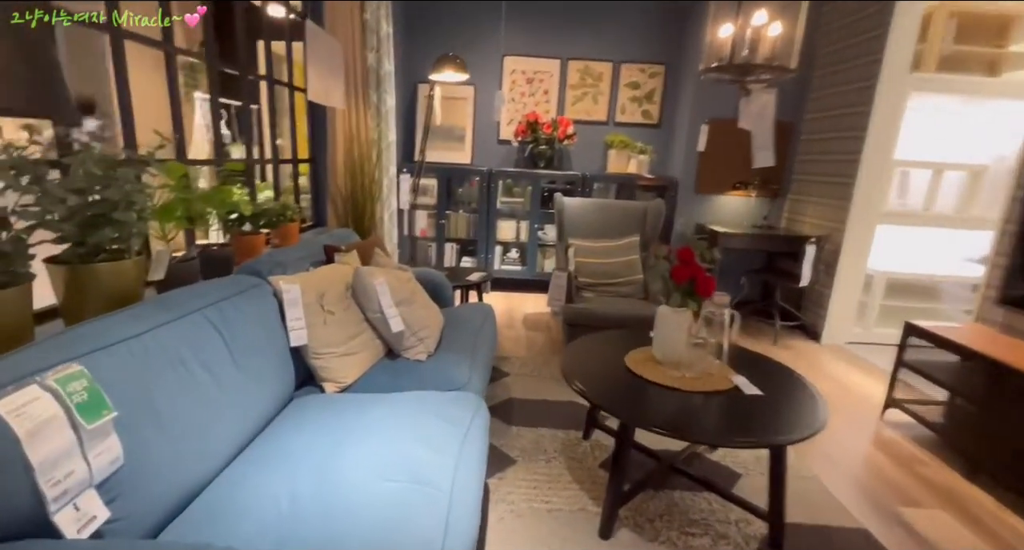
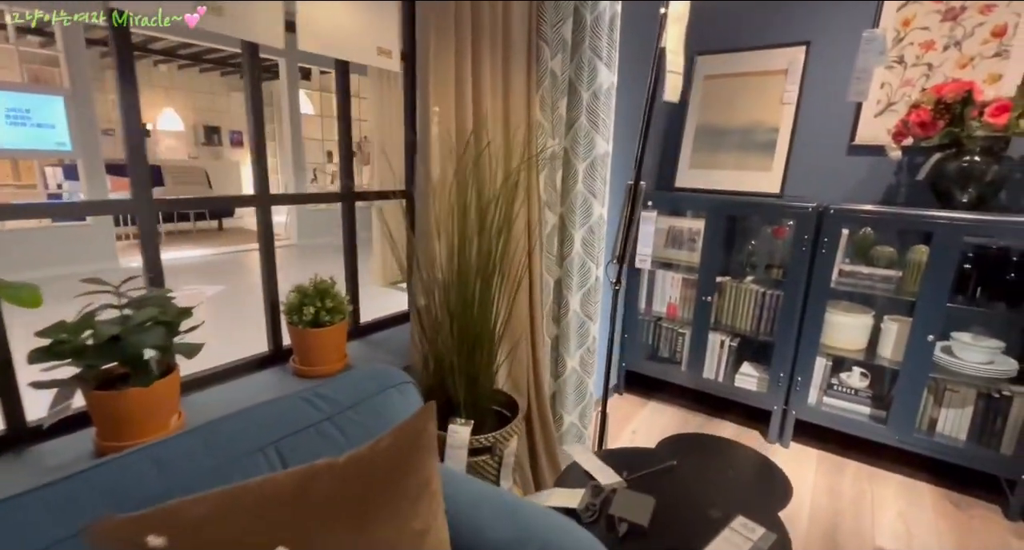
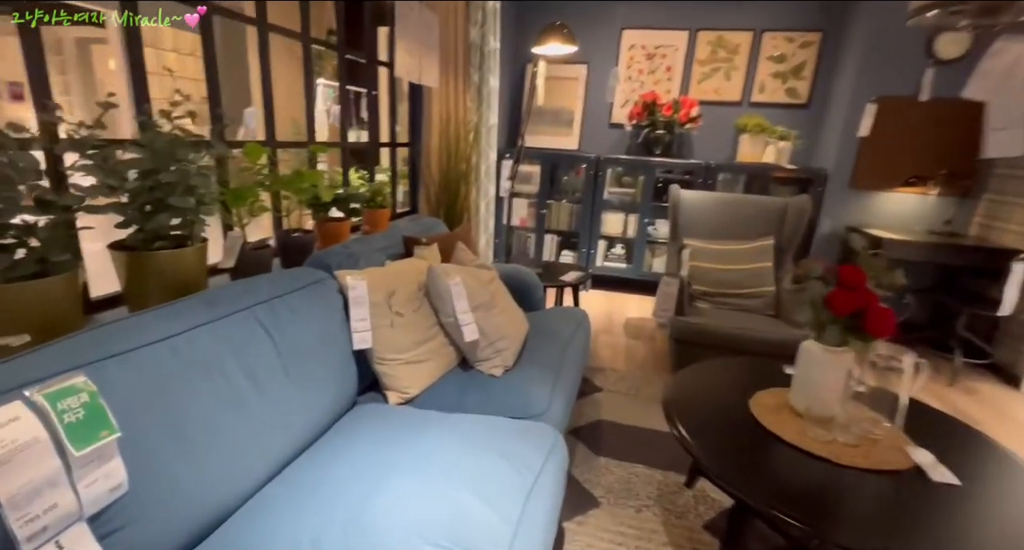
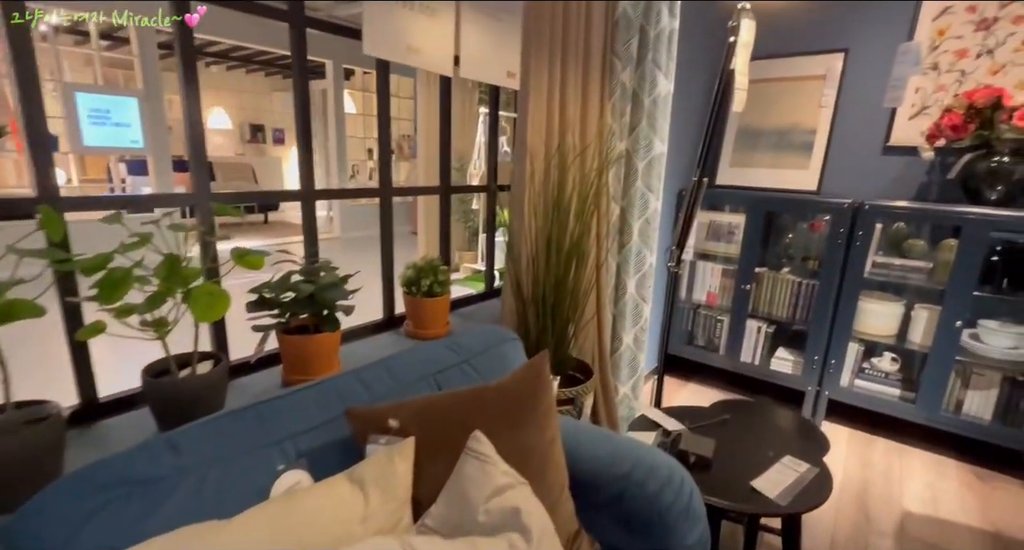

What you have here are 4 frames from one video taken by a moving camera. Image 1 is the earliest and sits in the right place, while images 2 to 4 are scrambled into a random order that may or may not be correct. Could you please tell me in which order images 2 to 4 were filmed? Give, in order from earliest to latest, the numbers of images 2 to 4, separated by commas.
3, 4, 2
